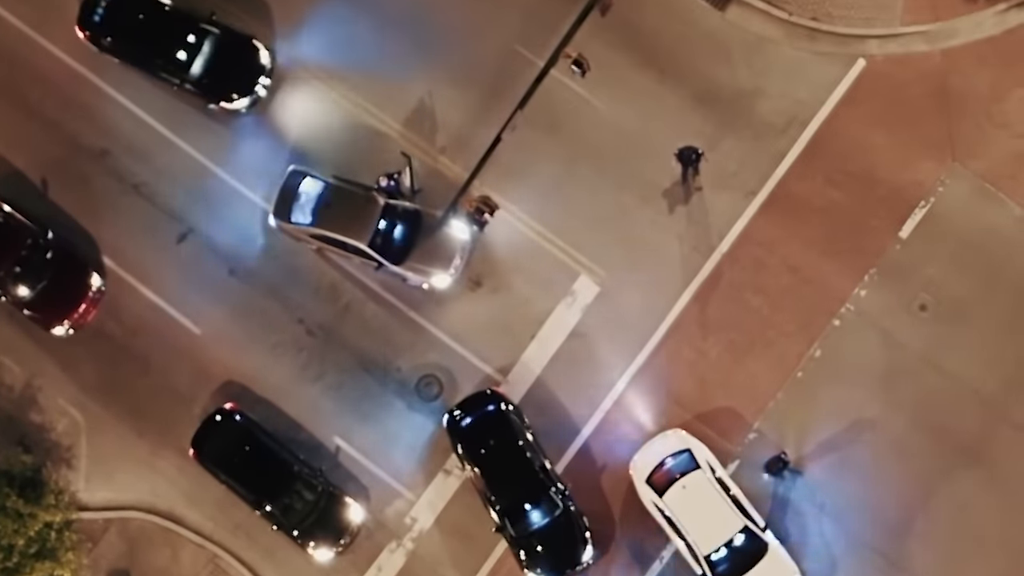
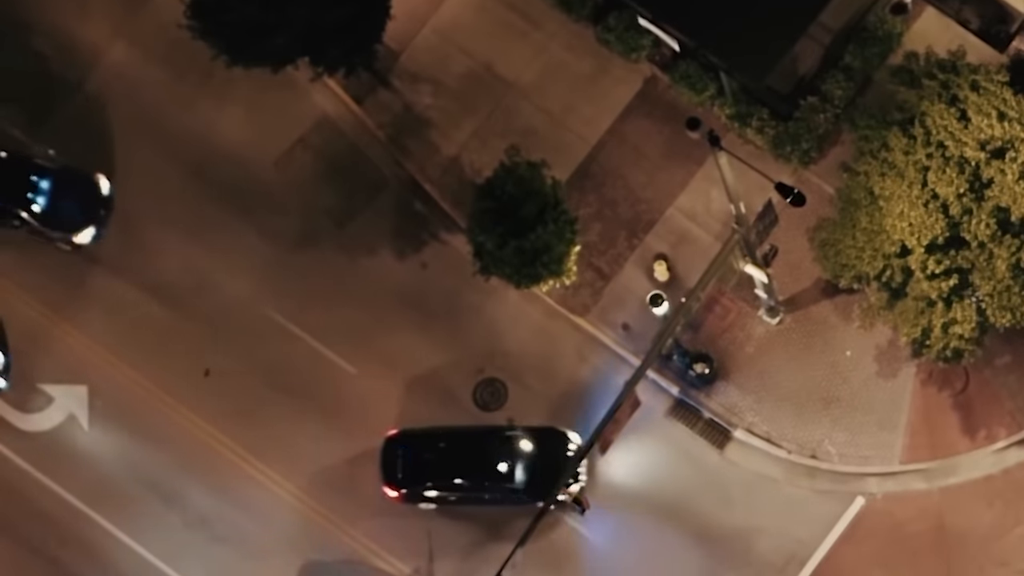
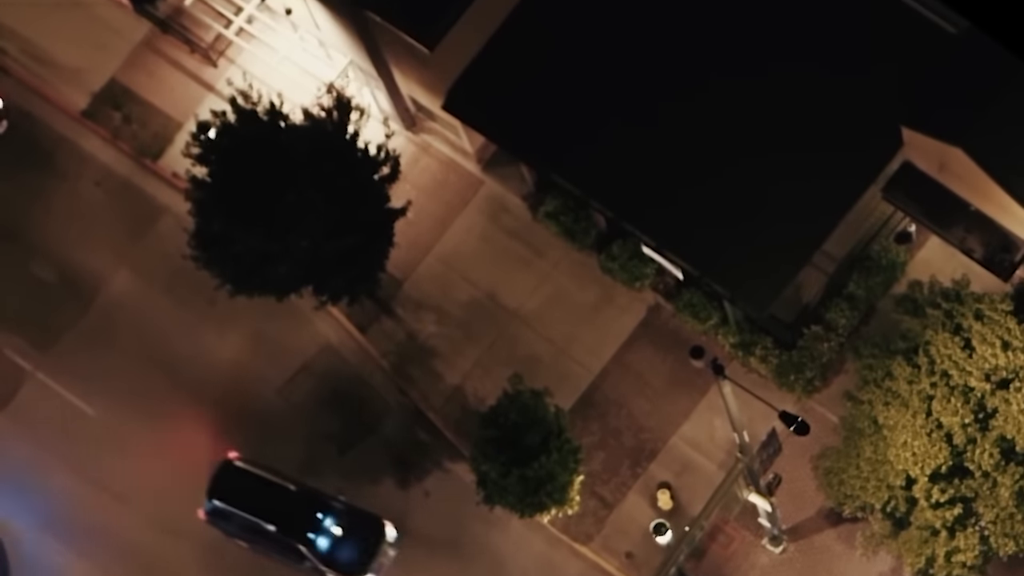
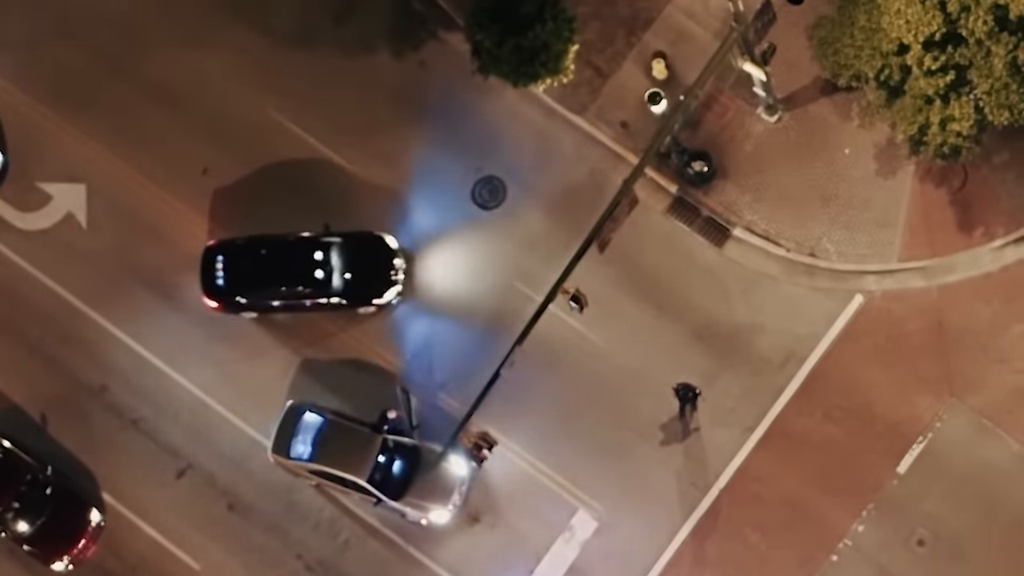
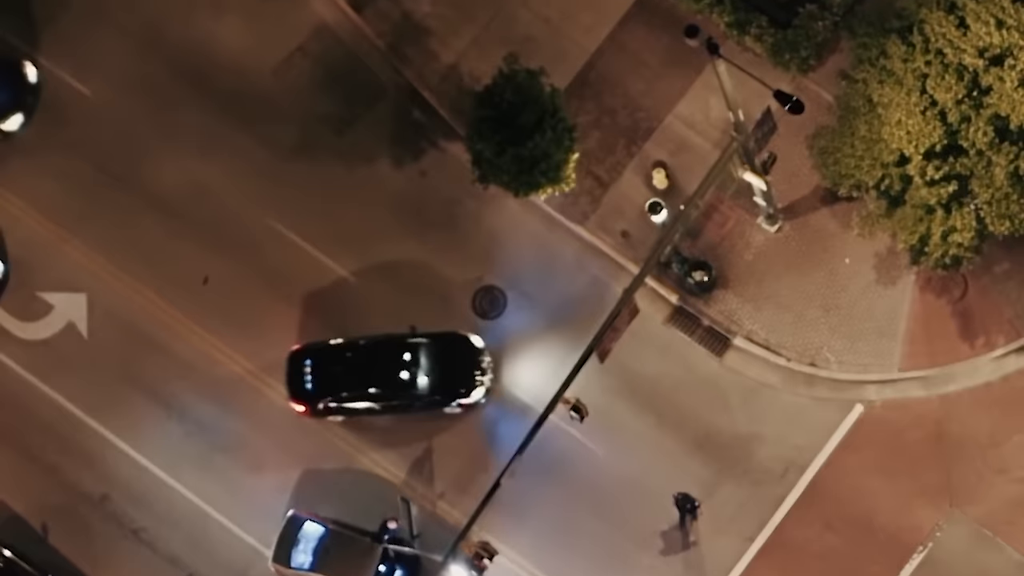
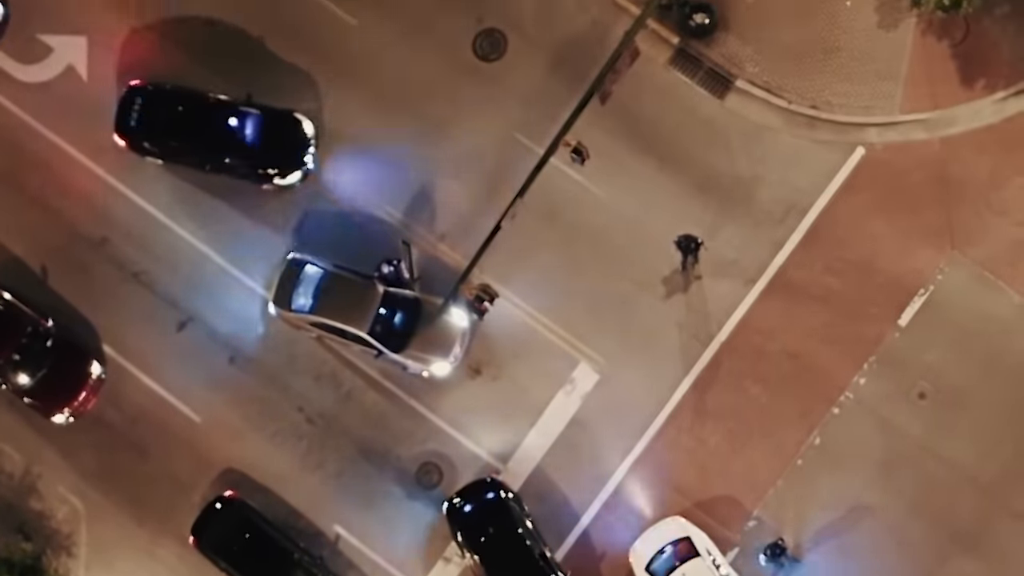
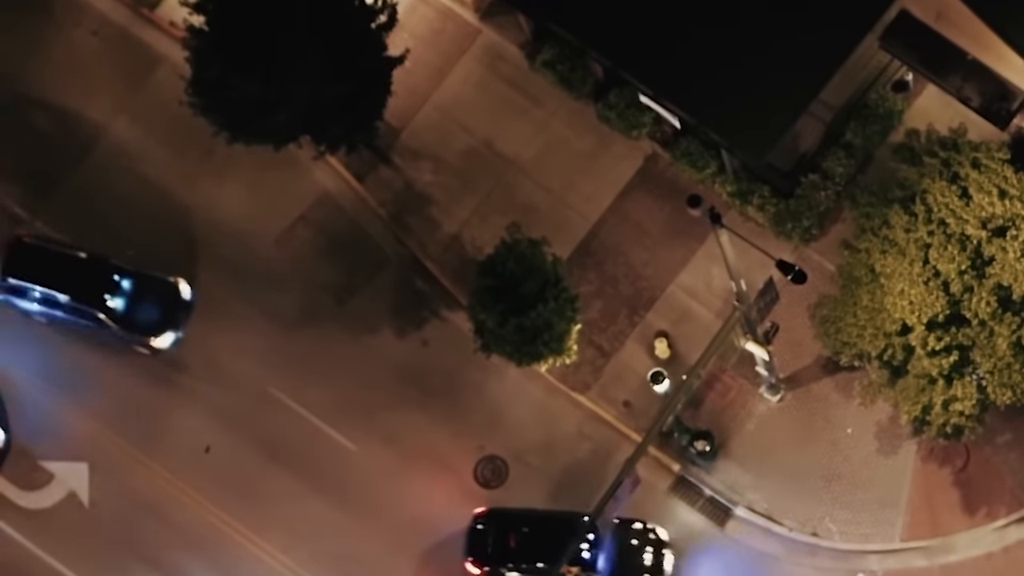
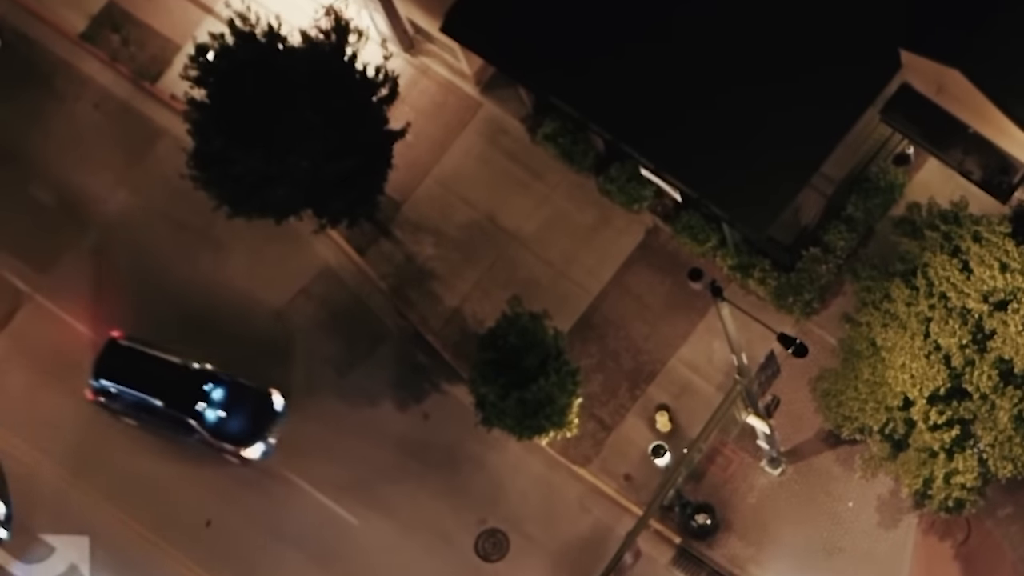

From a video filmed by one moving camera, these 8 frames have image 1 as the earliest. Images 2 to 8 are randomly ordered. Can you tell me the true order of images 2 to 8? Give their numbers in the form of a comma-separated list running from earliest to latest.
6, 4, 5, 2, 7, 8, 3
